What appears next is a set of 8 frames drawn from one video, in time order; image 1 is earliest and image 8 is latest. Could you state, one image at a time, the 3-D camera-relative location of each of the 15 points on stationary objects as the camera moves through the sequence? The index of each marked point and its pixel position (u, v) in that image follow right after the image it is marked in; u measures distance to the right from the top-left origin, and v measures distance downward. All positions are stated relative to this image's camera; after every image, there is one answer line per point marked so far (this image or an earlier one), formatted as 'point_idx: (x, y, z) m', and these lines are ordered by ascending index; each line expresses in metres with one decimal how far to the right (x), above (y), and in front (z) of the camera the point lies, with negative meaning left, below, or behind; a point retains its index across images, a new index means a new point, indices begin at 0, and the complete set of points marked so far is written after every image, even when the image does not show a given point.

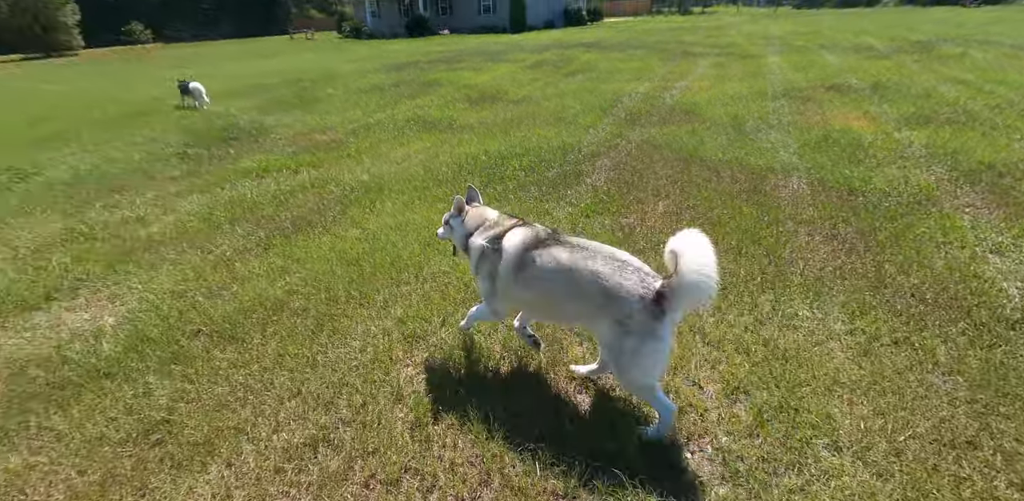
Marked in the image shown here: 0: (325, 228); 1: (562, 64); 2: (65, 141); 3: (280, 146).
0: (-1.4, +0.2, +3.9) m
1: (+1.5, +5.3, +14.7) m
2: (-7.0, +1.7, +8.1) m
3: (-3.0, +1.4, +6.7) m
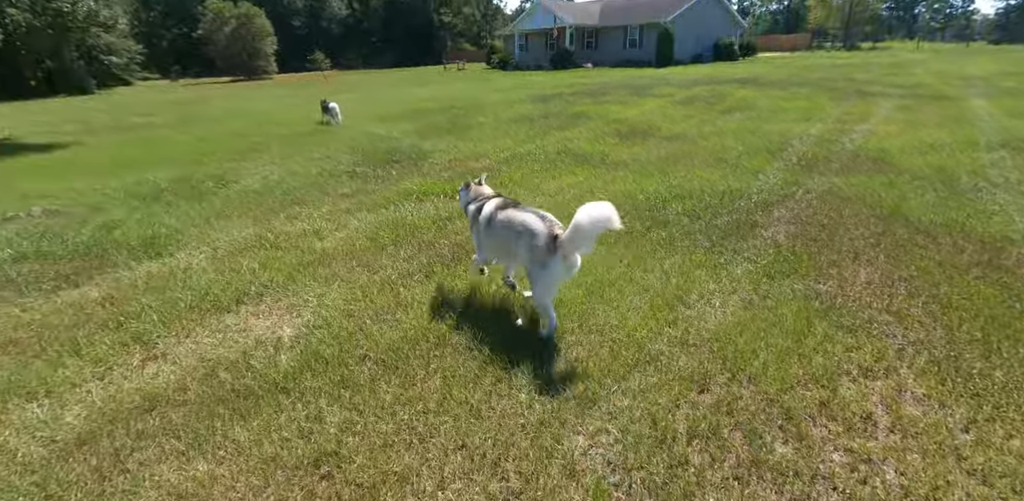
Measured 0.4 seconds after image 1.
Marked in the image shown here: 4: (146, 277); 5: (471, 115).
0: (-0.2, -0.1, +3.8) m
1: (+5.5, +4.0, +13.9) m
2: (-4.5, +1.7, +9.2) m
3: (-1.0, +1.1, +7.0) m
4: (-2.7, -0.2, +3.8) m
5: (-1.0, +3.4, +13.1) m
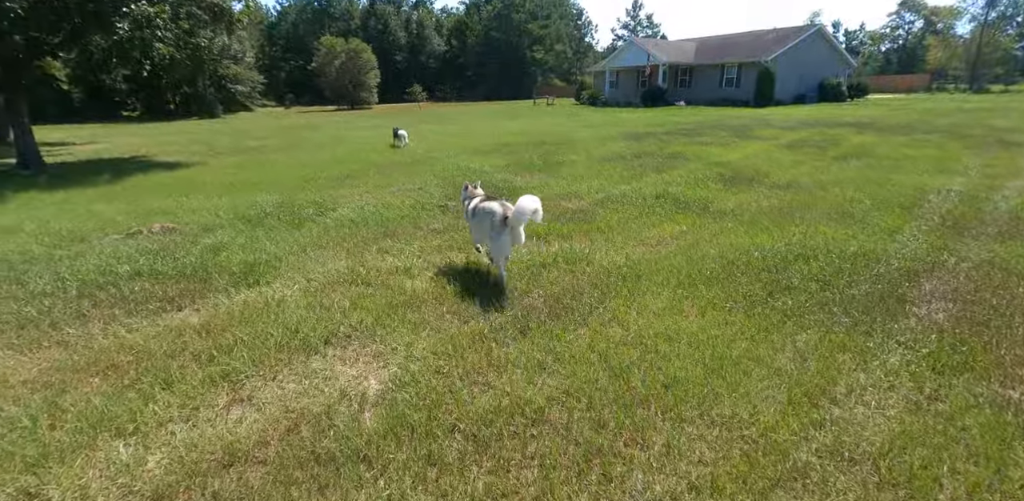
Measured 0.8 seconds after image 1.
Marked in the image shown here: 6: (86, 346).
0: (+0.5, -0.5, +3.5) m
1: (+7.9, +2.6, +12.8) m
2: (-2.9, +1.3, +9.5) m
3: (+0.2, +0.5, +6.8) m
4: (-2.0, -0.4, +3.8) m
5: (+1.2, +2.5, +12.9) m
6: (-2.8, -0.6, +3.3) m
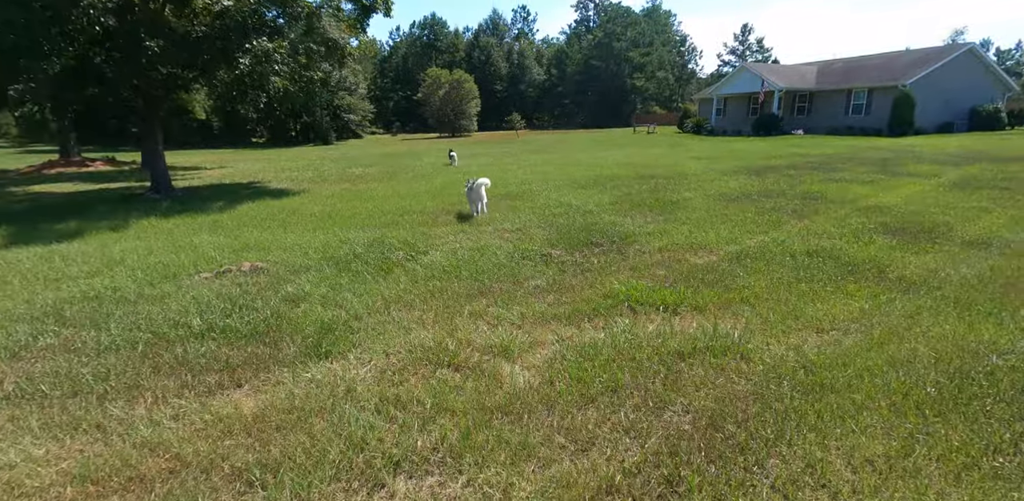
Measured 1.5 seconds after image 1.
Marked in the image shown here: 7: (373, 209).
0: (+1.1, -1.0, +2.4) m
1: (+10.2, +1.3, +10.4) m
2: (-1.1, +0.6, +9.0) m
3: (+1.5, -0.1, +5.7) m
4: (-1.2, -0.9, +3.1) m
5: (+3.6, +1.4, +11.7) m
6: (-2.1, -1.0, +2.7) m
7: (-2.8, +0.8, +10.3) m
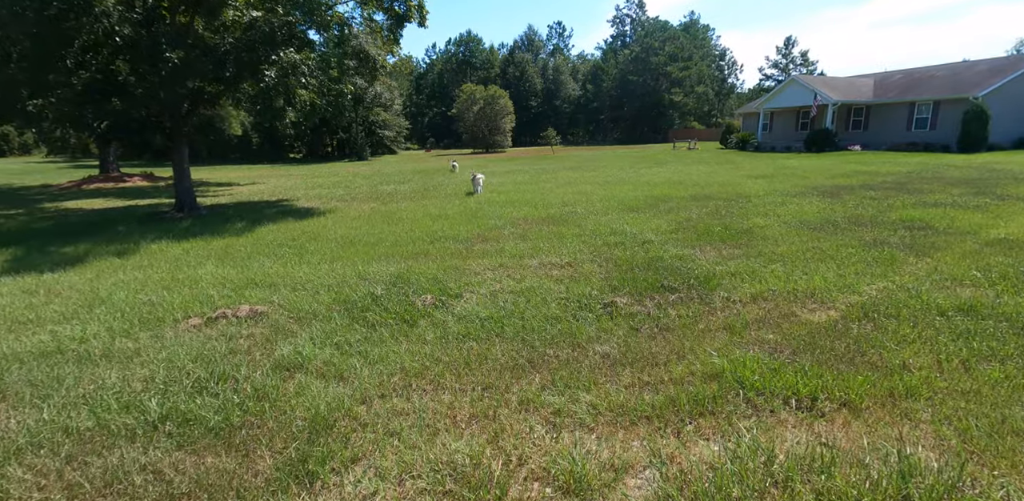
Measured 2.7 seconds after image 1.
0: (+1.4, -1.3, +1.0) m
1: (+10.9, +0.6, +8.6) m
2: (-0.4, 0.0, +7.8) m
3: (+2.0, -0.6, +4.3) m
4: (-0.9, -1.2, +1.9) m
5: (+4.5, +0.8, +10.2) m
6: (-1.8, -1.3, +1.6) m
7: (-2.0, +0.3, +9.2) m
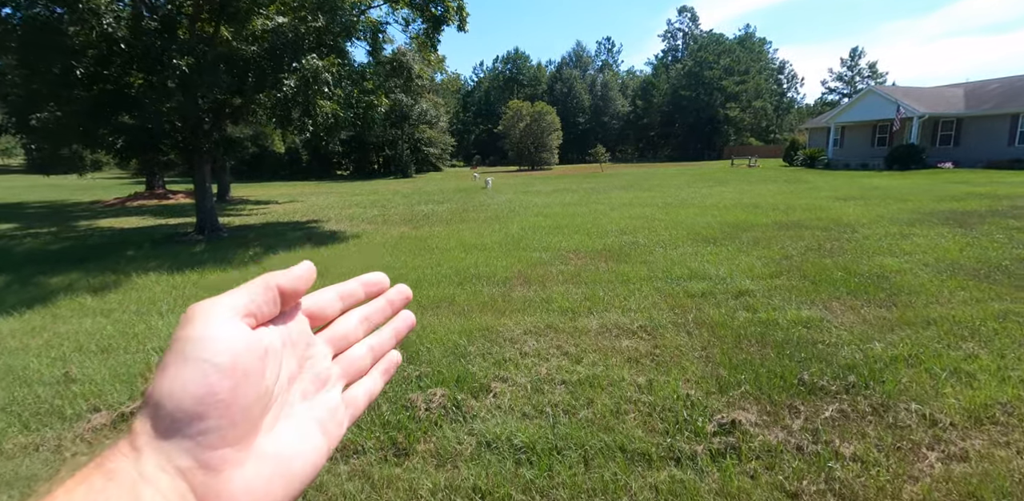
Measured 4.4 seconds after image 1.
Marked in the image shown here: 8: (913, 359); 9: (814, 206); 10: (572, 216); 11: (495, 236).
0: (+1.4, -1.7, -0.9) m
1: (+11.5, -0.2, +5.8) m
2: (+0.2, -0.5, +6.0) m
3: (+2.2, -1.1, +2.3) m
4: (-0.9, -1.6, +0.2) m
5: (+5.3, +0.1, +8.0) m
6: (-1.8, -1.7, -0.1) m
7: (-1.3, -0.3, +7.6) m
8: (+2.9, -0.8, +3.7) m
9: (+8.3, +1.3, +14.1) m
10: (+1.5, +0.9, +13.1) m
11: (-0.3, +0.3, +10.3) m
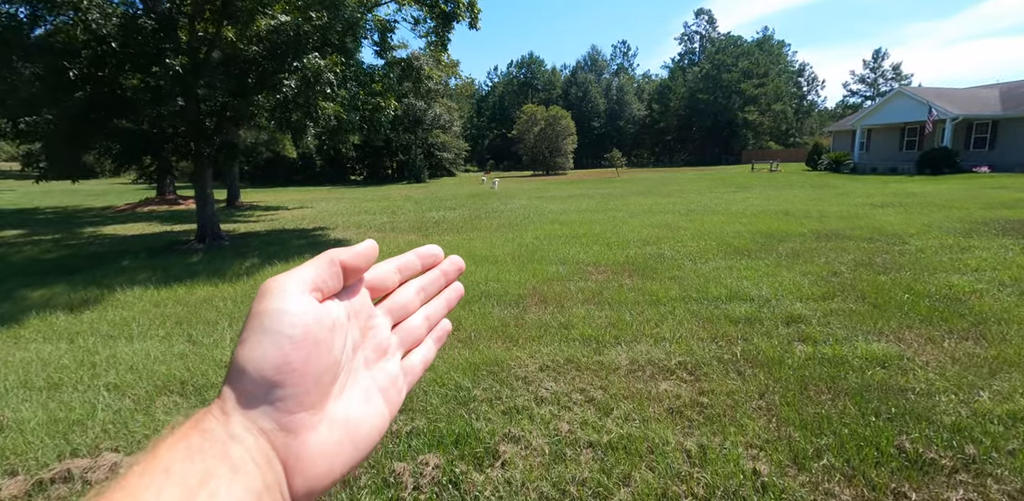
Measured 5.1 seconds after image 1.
0: (+1.3, -1.8, -1.7) m
1: (+11.7, -0.4, +4.8) m
2: (+0.3, -0.7, +5.3) m
3: (+2.3, -1.2, +1.5) m
4: (-0.9, -1.7, -0.5) m
5: (+5.5, -0.1, +7.2) m
6: (-1.8, -1.8, -0.7) m
7: (-1.1, -0.5, +6.9) m
8: (+3.0, -1.0, +2.9) m
9: (+8.7, +1.0, +13.2) m
10: (+1.9, +0.6, +12.3) m
11: (-0.1, +0.1, +9.6) m
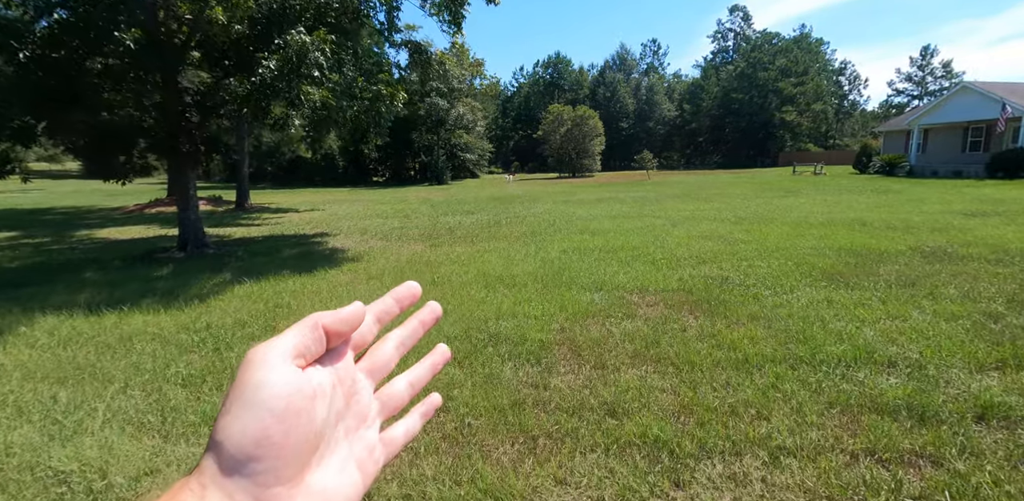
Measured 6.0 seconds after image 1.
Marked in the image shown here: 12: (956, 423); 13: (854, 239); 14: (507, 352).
0: (+1.1, -2.0, -3.6) m
1: (+11.8, -0.8, +2.4) m
2: (+0.5, -0.9, +3.5) m
3: (+2.2, -1.5, -0.4) m
4: (-1.1, -1.9, -2.3) m
5: (+5.7, -0.5, +5.1) m
6: (-2.0, -2.0, -2.5) m
7: (-0.9, -0.7, +5.1) m
8: (+3.0, -1.2, +0.9) m
9: (+9.2, +0.6, +11.0) m
10: (+2.3, +0.3, +10.4) m
11: (+0.3, -0.2, +7.8) m
12: (+2.5, -0.9, +2.8) m
13: (+6.2, +0.2, +9.2) m
14: (0.0, -0.8, +4.2) m
